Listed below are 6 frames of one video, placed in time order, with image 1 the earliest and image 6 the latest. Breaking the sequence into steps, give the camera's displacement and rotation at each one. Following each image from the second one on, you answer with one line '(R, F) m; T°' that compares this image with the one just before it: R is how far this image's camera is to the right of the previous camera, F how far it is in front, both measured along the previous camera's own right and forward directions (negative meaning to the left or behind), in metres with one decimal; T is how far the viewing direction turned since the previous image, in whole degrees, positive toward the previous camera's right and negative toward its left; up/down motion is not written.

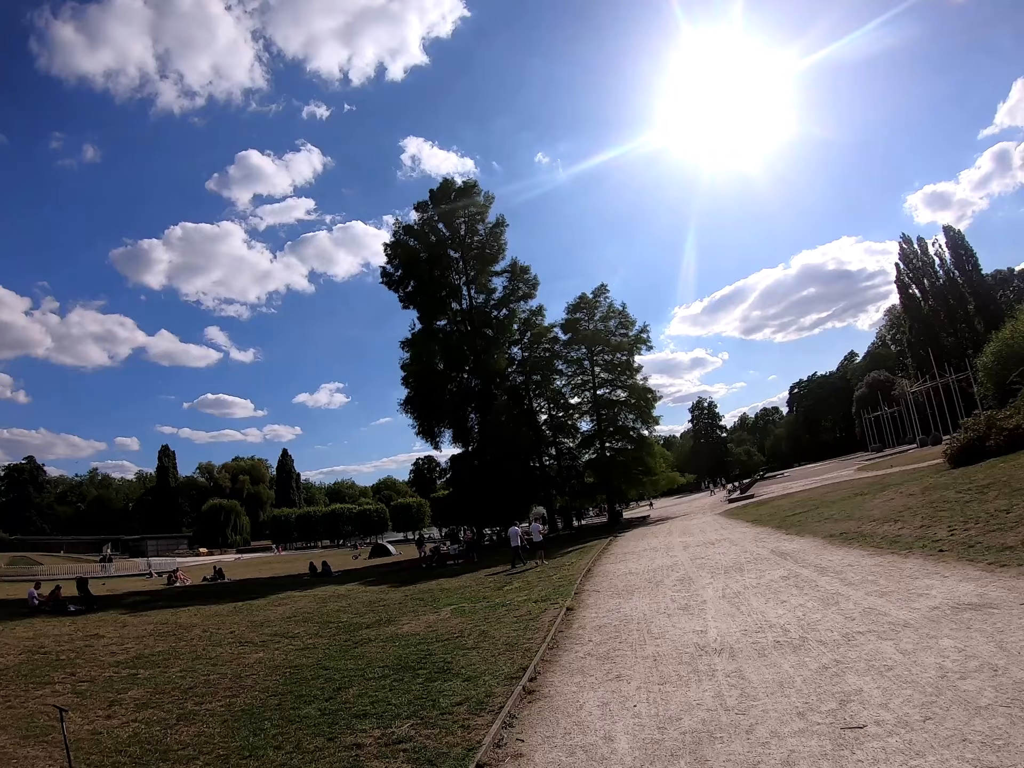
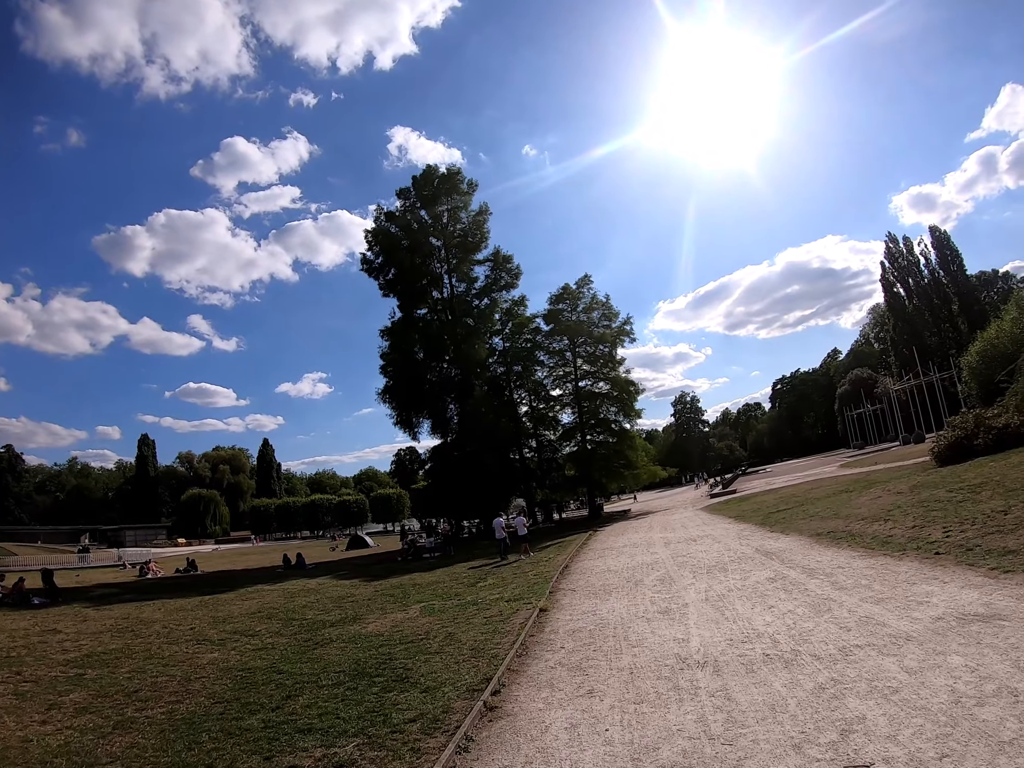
(+0.2, +0.8) m; +1°
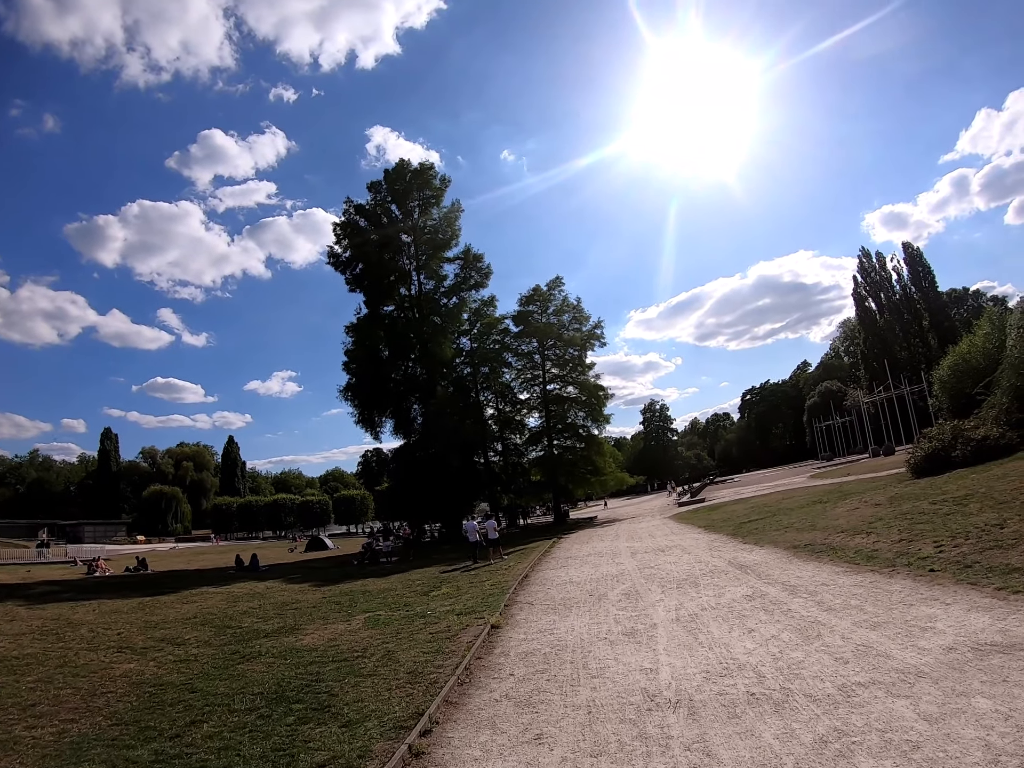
(+0.3, +1.2) m; +2°
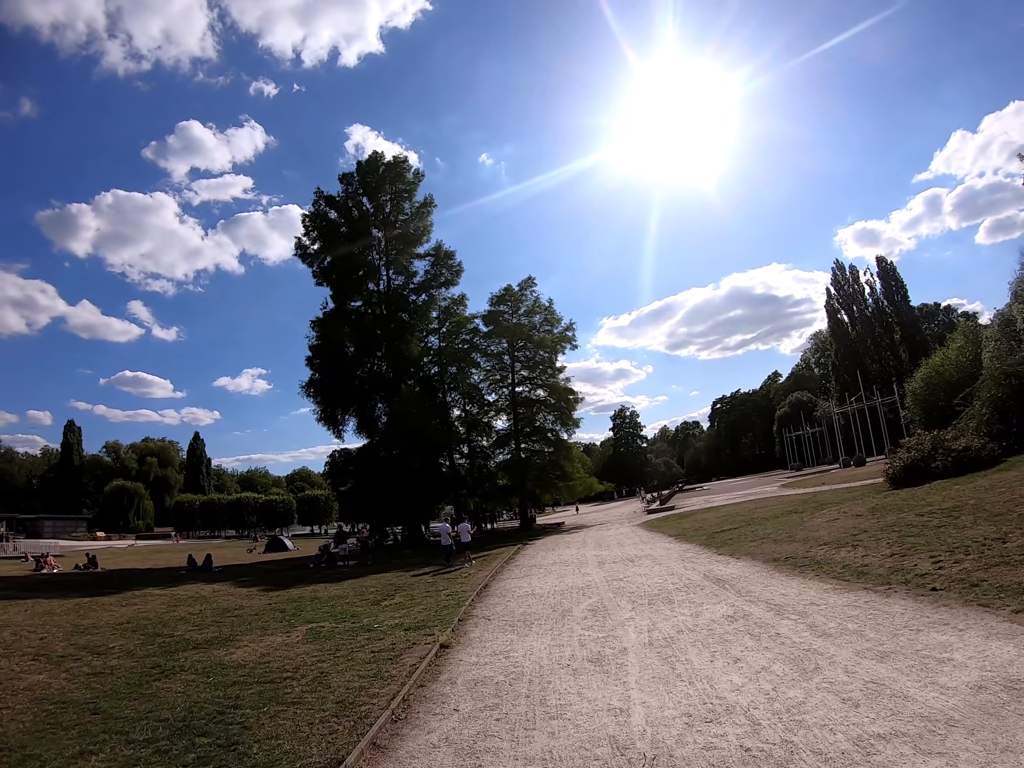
(+0.2, +1.1) m; +2°
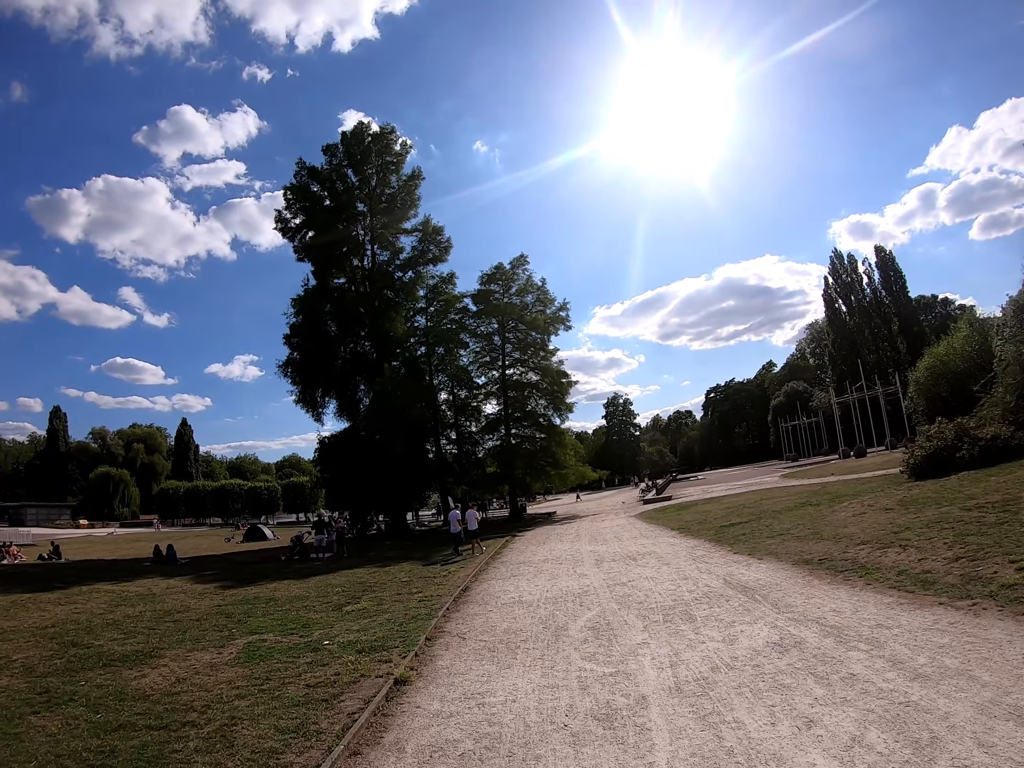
(+0.1, +2.0) m; +1°
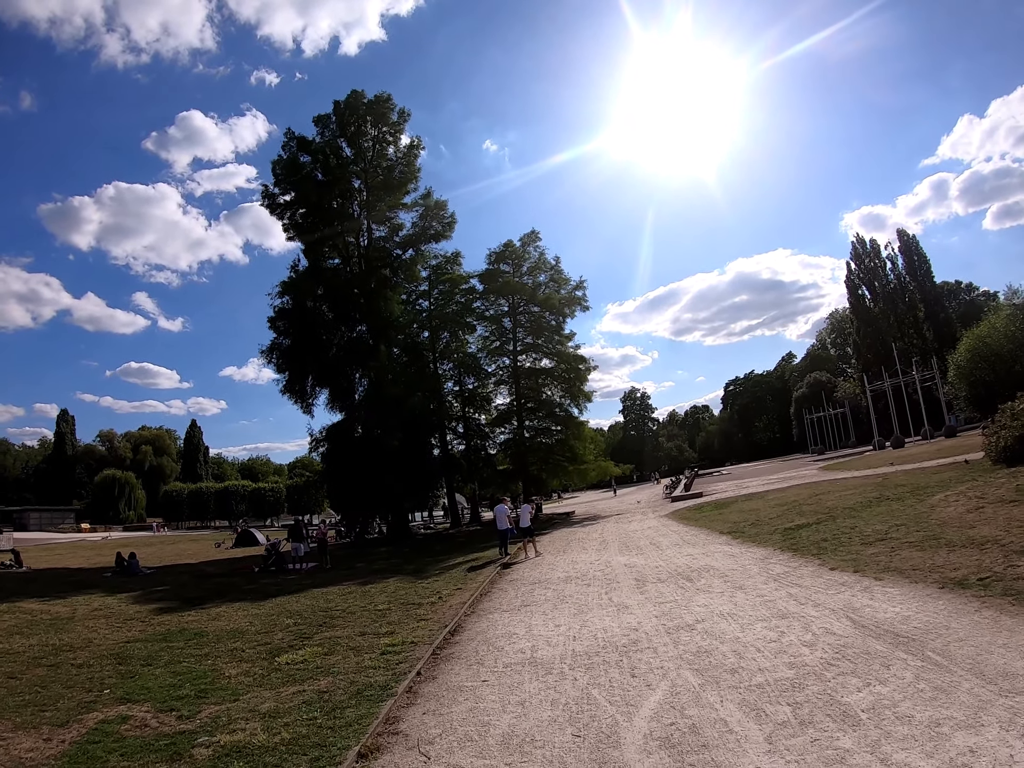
(+0.1, +3.5) m; -1°
